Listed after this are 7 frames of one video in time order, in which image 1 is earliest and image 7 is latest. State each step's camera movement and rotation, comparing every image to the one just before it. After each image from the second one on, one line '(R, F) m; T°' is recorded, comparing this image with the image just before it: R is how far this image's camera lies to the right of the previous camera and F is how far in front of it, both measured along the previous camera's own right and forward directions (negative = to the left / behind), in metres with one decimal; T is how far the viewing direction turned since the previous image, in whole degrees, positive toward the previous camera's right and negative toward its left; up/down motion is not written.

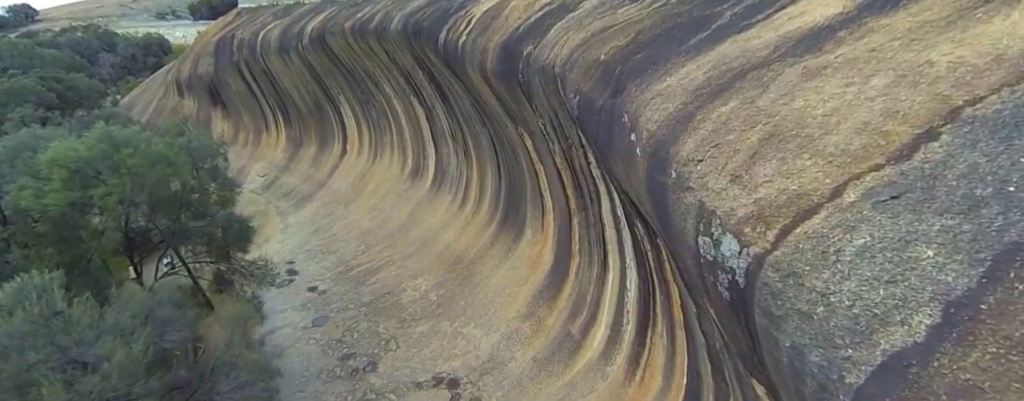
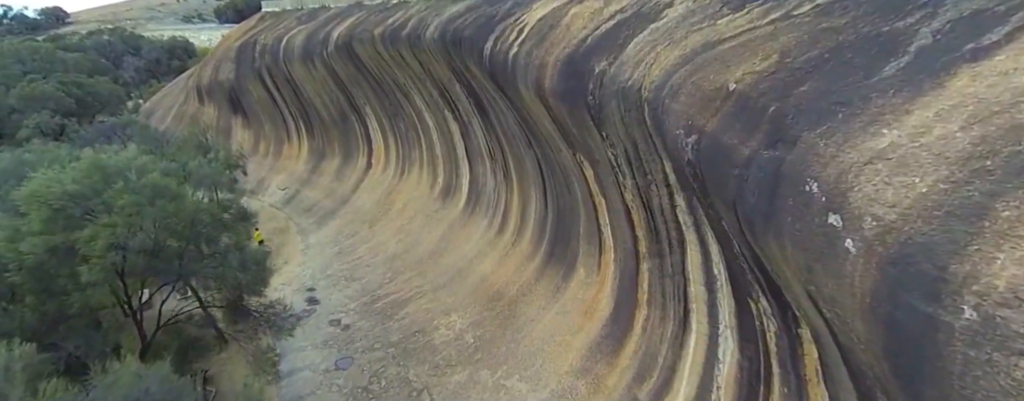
(-0.7, +1.6) m; -2°
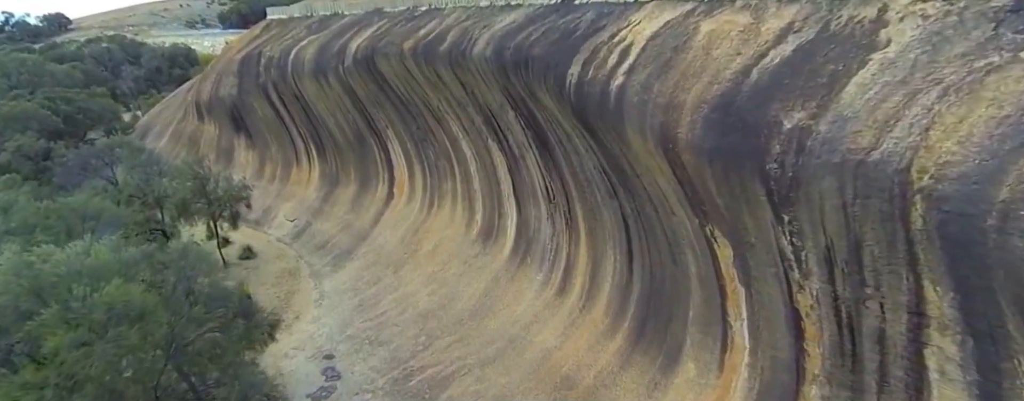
(-1.2, +2.9) m; 0°
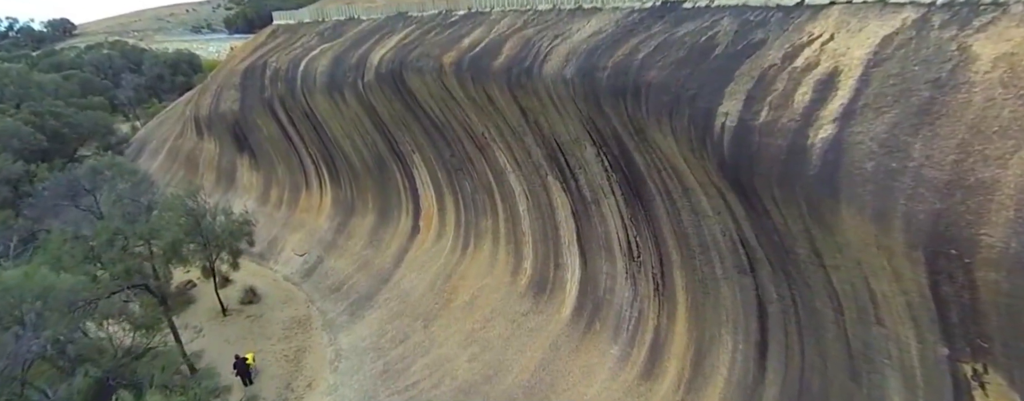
(-1.1, +2.7) m; -1°
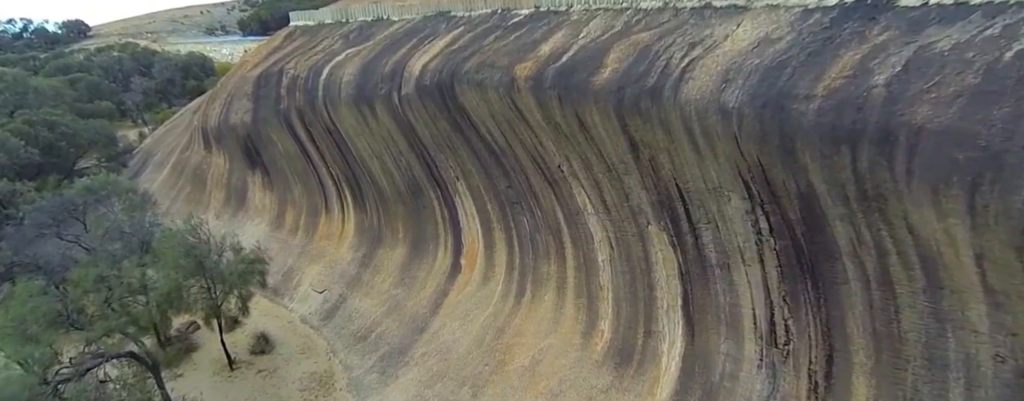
(-1.1, +2.5) m; -1°
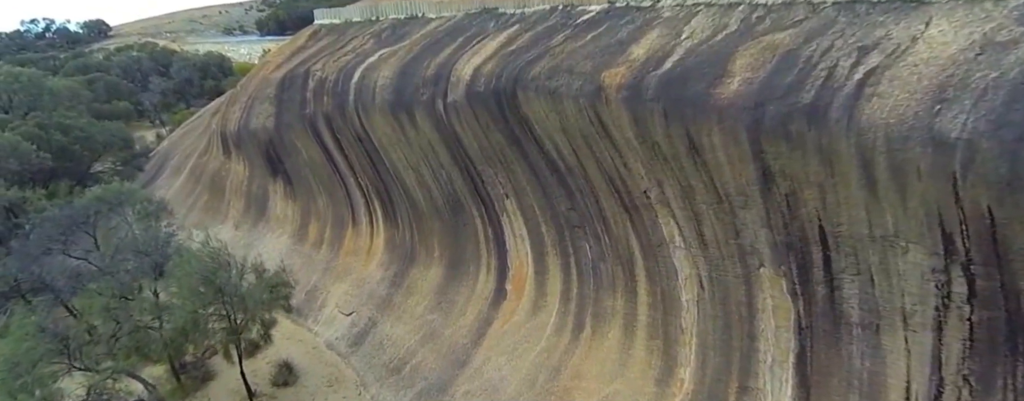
(-0.8, +1.5) m; -1°
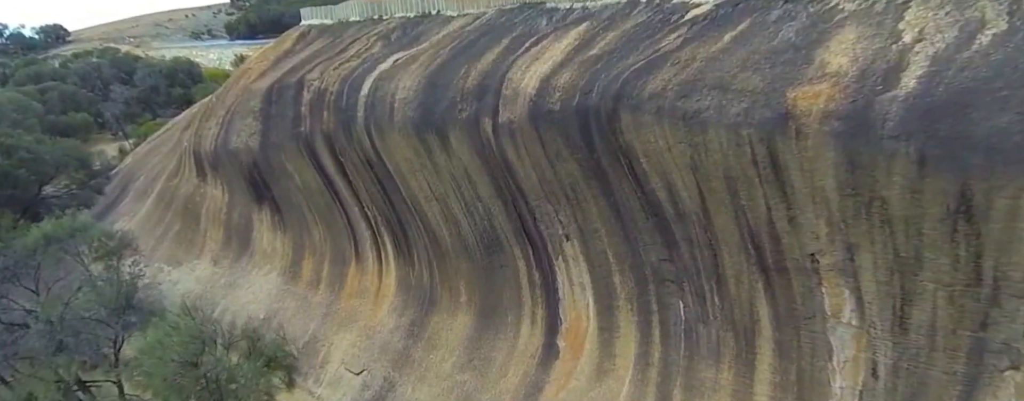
(-1.3, +2.3) m; +2°
